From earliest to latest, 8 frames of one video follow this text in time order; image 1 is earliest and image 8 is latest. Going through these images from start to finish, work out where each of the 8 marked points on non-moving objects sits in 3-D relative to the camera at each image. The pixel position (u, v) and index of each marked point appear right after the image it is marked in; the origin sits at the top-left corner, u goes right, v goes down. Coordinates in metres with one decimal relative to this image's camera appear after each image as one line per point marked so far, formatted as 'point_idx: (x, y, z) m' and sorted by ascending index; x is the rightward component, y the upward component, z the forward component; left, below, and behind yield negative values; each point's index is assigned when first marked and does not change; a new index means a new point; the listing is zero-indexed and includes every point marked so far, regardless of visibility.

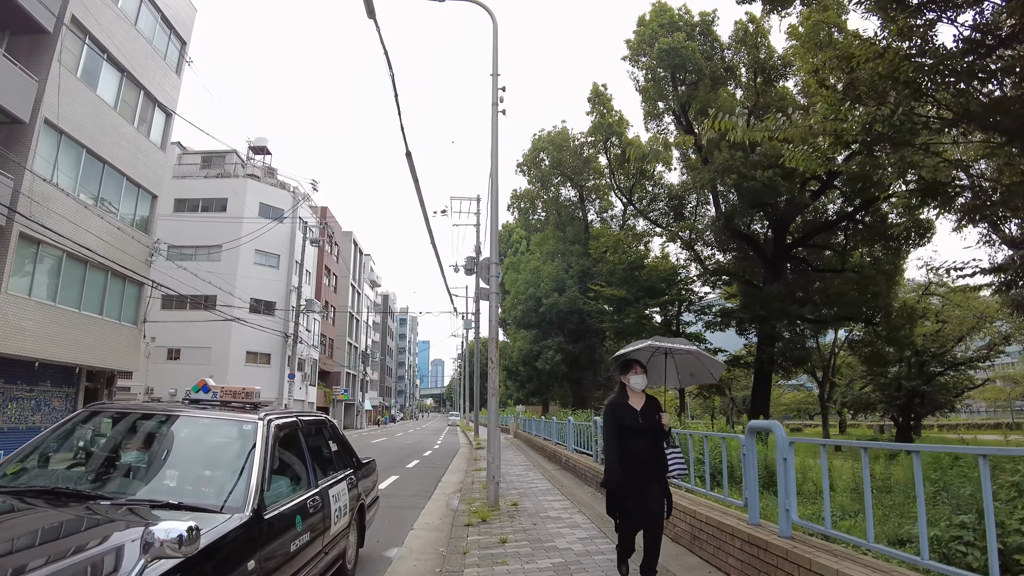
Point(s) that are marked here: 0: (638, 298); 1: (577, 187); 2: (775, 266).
0: (+3.3, -0.2, +15.1) m
1: (+2.1, +3.3, +19.5) m
2: (+7.3, +0.7, +16.2) m
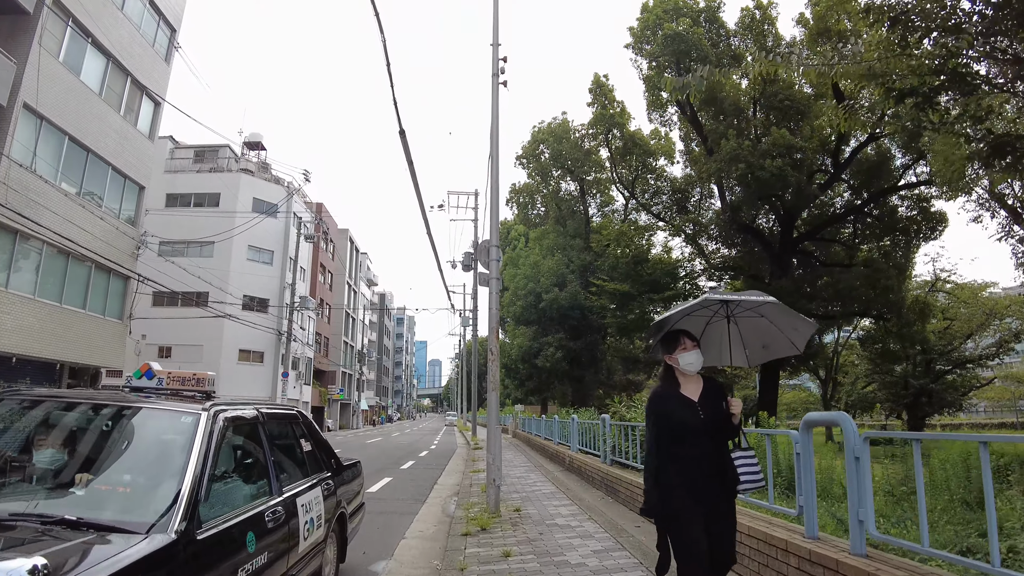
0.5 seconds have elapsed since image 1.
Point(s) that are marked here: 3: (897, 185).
0: (+3.2, -0.1, +14.6) m
1: (+2.1, +3.5, +19.0) m
2: (+7.2, +0.9, +15.7) m
3: (+10.0, +2.7, +15.2) m
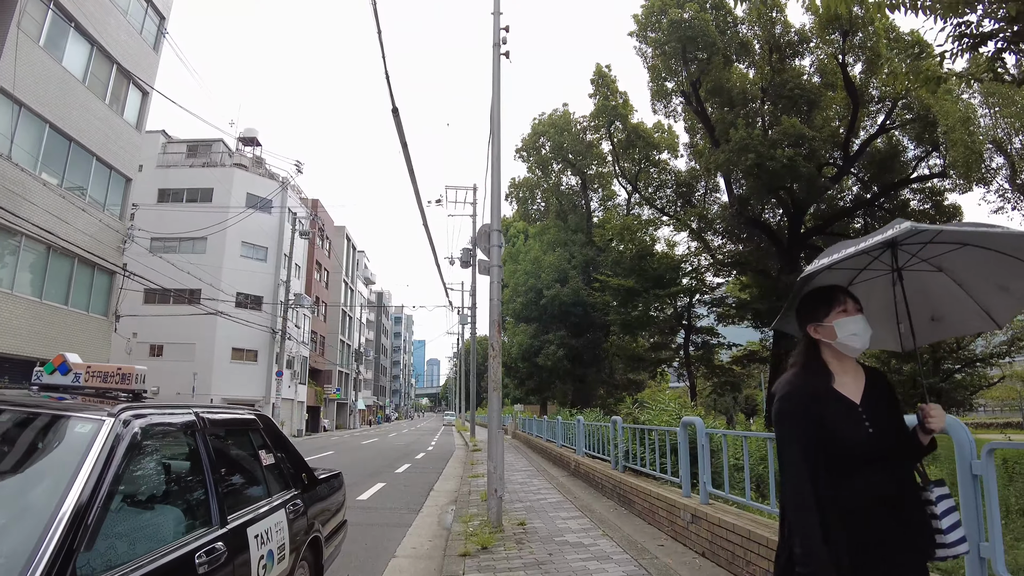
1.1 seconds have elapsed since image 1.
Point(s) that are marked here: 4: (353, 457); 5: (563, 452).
0: (+3.2, 0.0, +14.1) m
1: (+2.1, +3.6, +18.5) m
2: (+7.2, +1.0, +15.2) m
3: (+10.0, +2.8, +14.7) m
4: (-3.7, -4.0, +13.7) m
5: (+0.8, -2.5, +9.1) m
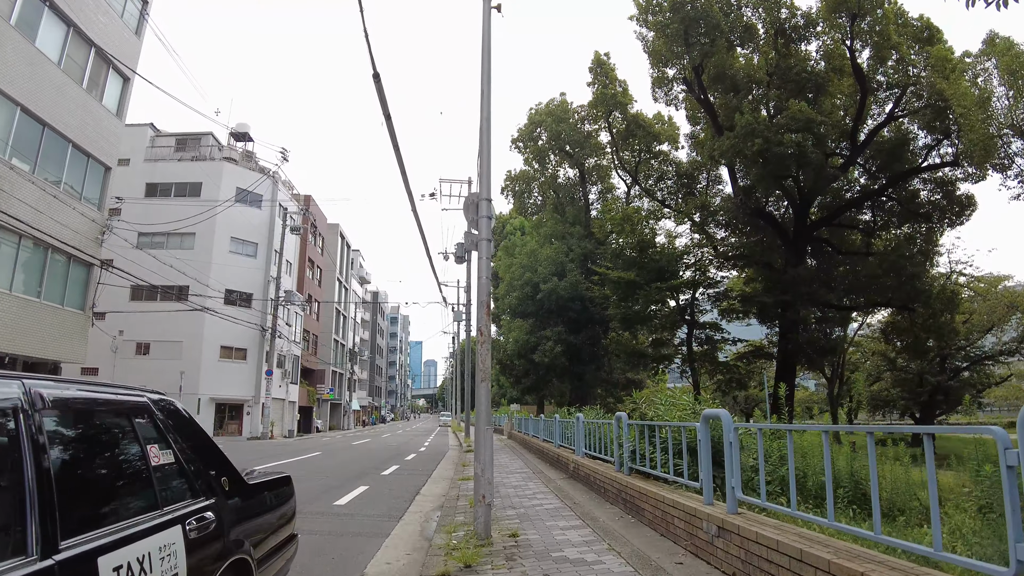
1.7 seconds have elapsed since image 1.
0: (+3.1, +0.2, +13.6) m
1: (+2.0, +3.7, +17.9) m
2: (+7.1, +1.1, +14.6) m
3: (+9.9, +2.9, +14.2) m
4: (-3.8, -3.8, +13.0) m
5: (+0.7, -2.4, +8.5) m
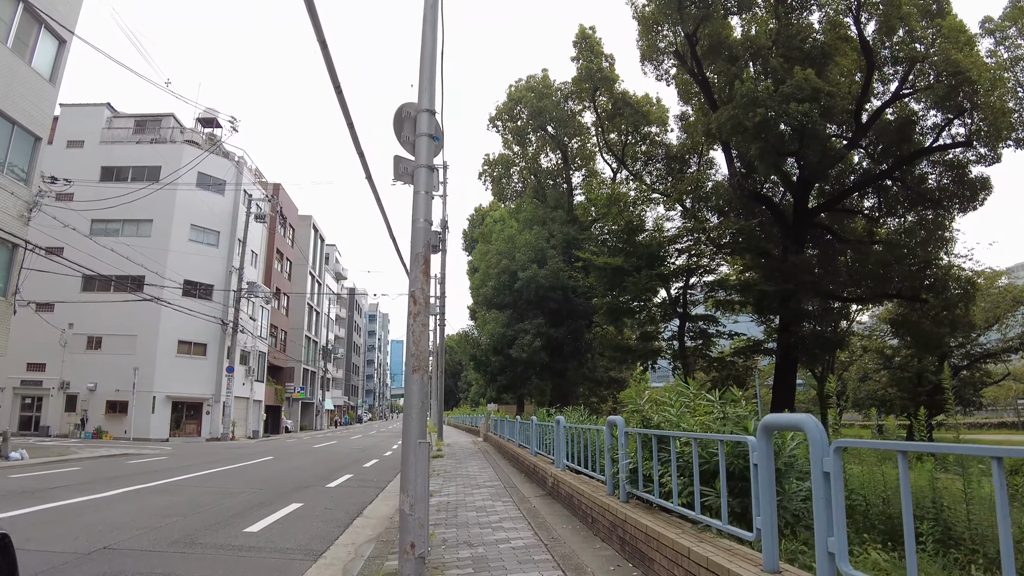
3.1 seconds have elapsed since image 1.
0: (+2.6, +0.4, +12.3) m
1: (+1.3, +4.0, +16.7) m
2: (+6.6, +1.3, +13.5) m
3: (+9.3, +3.1, +13.2) m
4: (-4.3, -3.5, +11.6) m
5: (+0.3, -2.1, +7.2) m
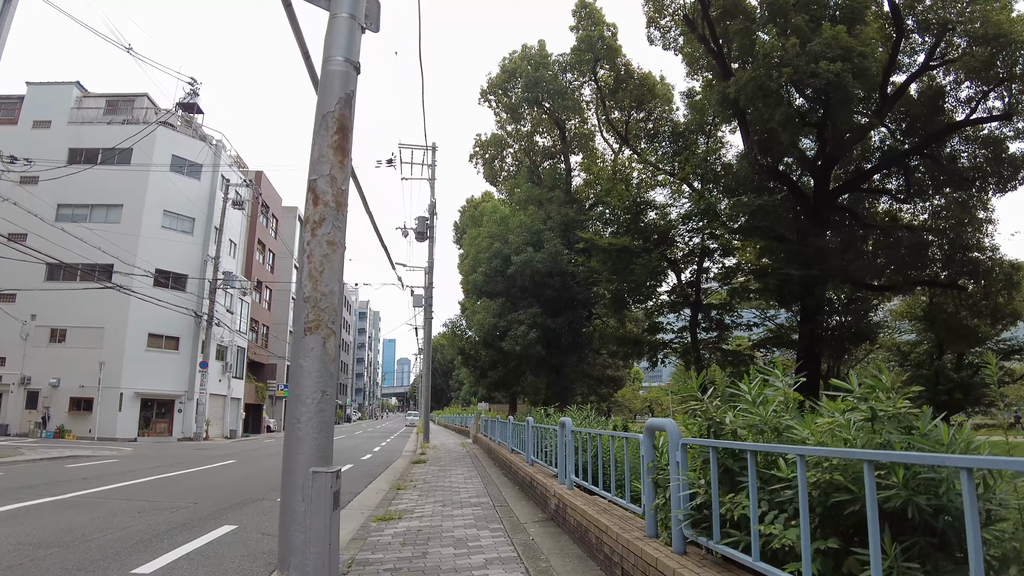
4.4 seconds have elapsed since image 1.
0: (+2.5, +0.7, +11.1) m
1: (+1.2, +4.3, +15.4) m
2: (+6.4, +1.6, +12.3) m
3: (+9.2, +3.4, +12.0) m
4: (-4.5, -3.2, +10.3) m
5: (+0.2, -1.8, +6.0) m
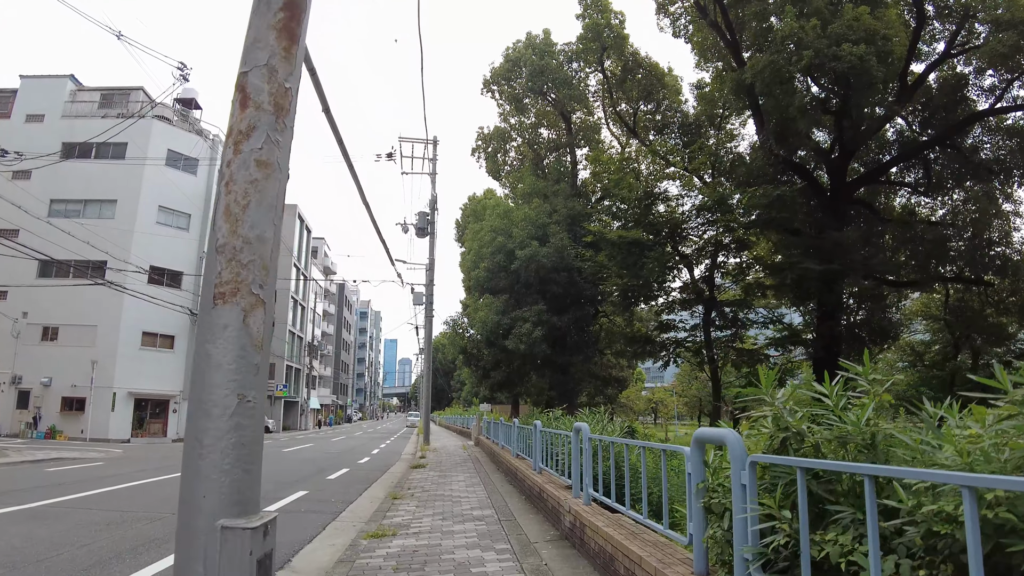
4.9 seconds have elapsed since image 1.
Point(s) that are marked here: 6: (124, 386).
0: (+2.6, +0.8, +10.6) m
1: (+1.3, +4.3, +14.9) m
2: (+6.5, +1.6, +11.8) m
3: (+9.3, +3.4, +11.5) m
4: (-4.4, -3.1, +9.8) m
5: (+0.3, -1.8, +5.5) m
6: (-13.2, -3.3, +19.9) m
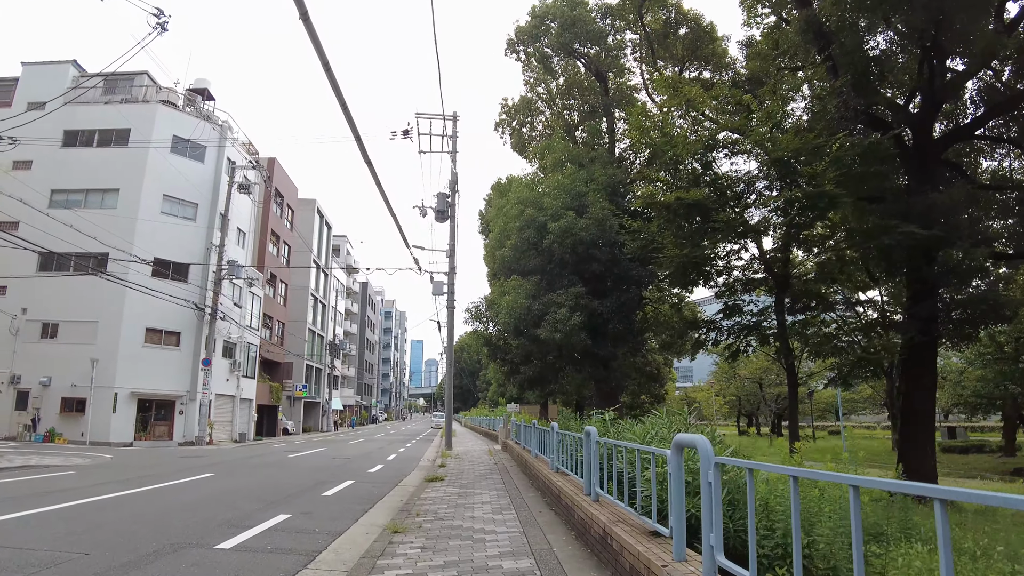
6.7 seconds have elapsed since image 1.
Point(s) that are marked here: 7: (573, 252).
0: (+3.0, +1.1, +8.8) m
1: (+1.9, +4.7, +13.2) m
2: (+7.0, +2.0, +9.9) m
3: (+9.8, +3.9, +9.4) m
4: (-3.9, -2.8, +8.3) m
5: (+0.6, -1.4, +3.8) m
6: (-12.3, -3.2, +18.8) m
7: (+1.1, +0.6, +10.5) m
